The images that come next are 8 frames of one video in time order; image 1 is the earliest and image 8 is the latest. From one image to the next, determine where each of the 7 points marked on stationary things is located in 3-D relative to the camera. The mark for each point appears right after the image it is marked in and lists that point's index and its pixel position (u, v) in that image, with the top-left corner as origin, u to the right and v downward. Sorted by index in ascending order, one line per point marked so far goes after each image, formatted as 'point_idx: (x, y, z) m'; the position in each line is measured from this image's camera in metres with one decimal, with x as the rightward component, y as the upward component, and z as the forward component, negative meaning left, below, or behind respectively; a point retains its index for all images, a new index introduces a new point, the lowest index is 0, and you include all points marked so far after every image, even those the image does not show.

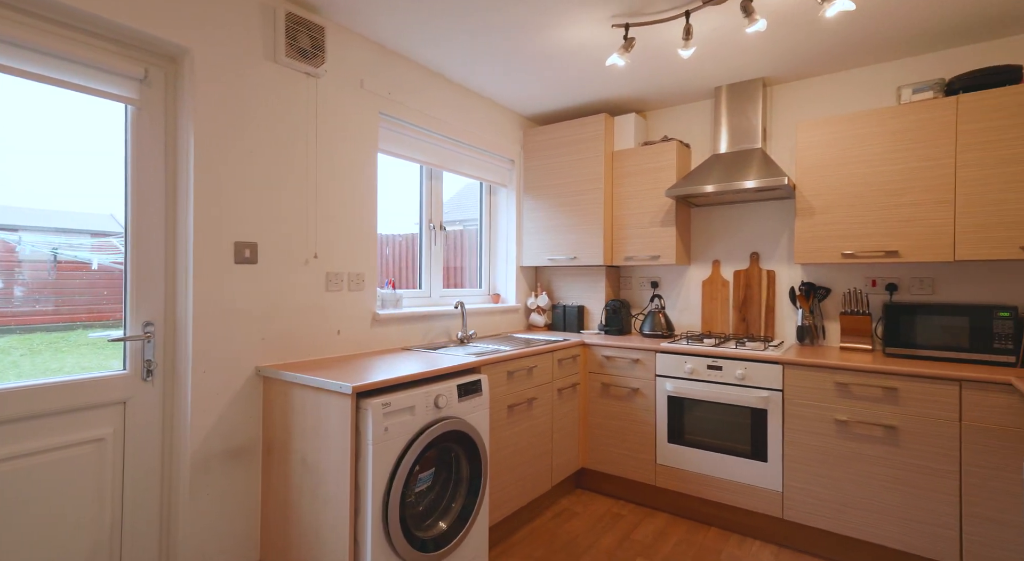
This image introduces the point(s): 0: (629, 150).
0: (+0.7, +0.8, +3.2) m
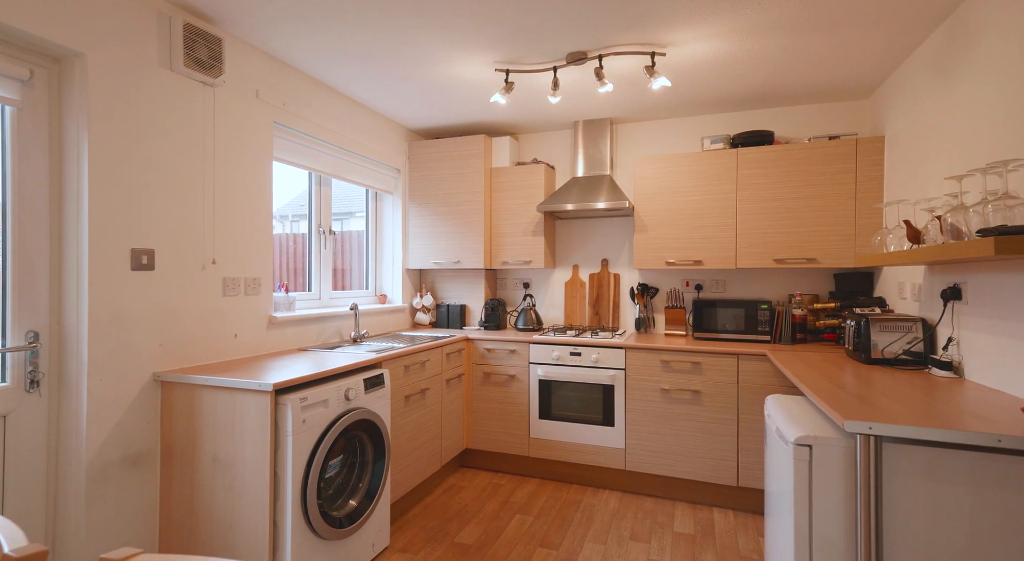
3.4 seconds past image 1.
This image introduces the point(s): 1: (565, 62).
0: (-0.1, +0.8, +3.7) m
1: (+0.3, +1.1, +2.6) m
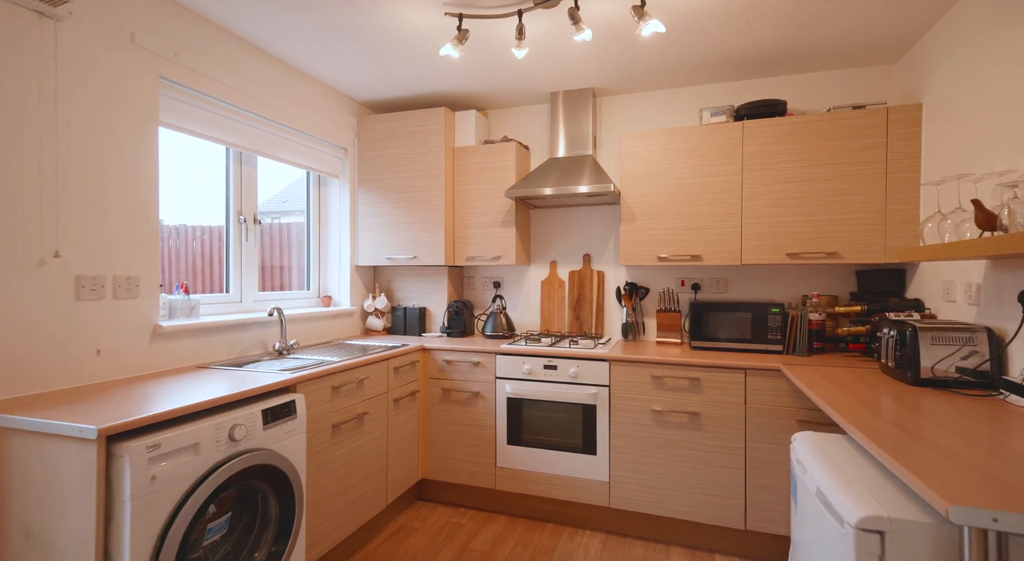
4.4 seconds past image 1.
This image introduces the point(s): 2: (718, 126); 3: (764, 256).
0: (-0.3, +0.8, +3.1) m
1: (+0.1, +1.1, +2.1) m
2: (+1.1, +0.8, +2.6) m
3: (+1.3, +0.1, +2.5) m
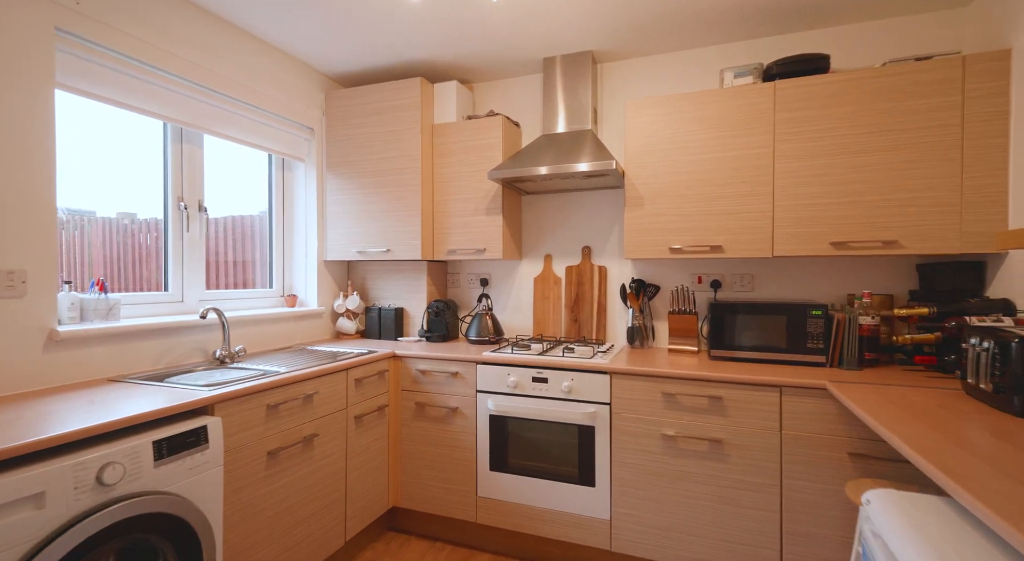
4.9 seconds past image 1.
0: (-0.3, +0.8, +2.7) m
1: (0.0, +1.1, +1.6) m
2: (+1.0, +0.8, +2.2) m
3: (+1.2, +0.1, +2.1) m
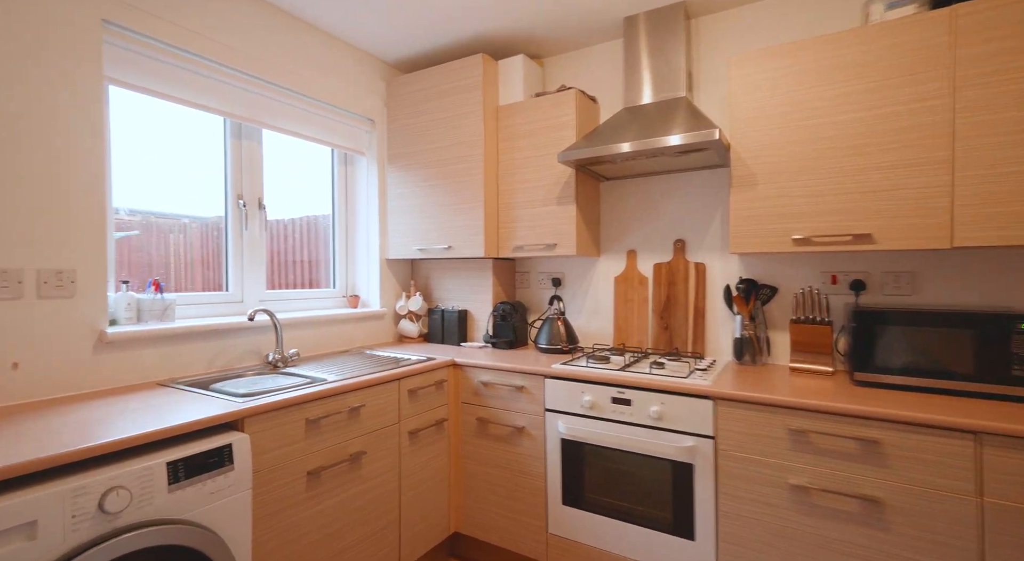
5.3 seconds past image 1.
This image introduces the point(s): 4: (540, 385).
0: (0.0, +0.8, +2.4) m
1: (+0.2, +1.1, +1.3) m
2: (+1.2, +0.8, +1.6) m
3: (+1.4, +0.1, +1.5) m
4: (+0.1, -0.4, +2.0) m
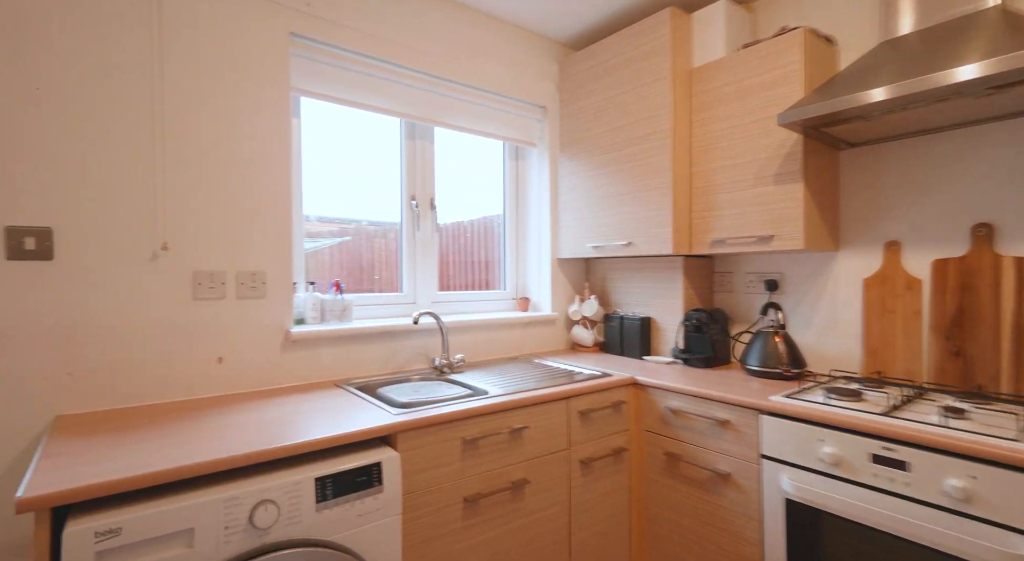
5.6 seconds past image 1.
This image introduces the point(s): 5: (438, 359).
0: (+0.8, +0.8, +1.9) m
1: (+0.5, +1.1, +0.8) m
2: (+1.6, +0.8, +0.8) m
3: (+1.8, +0.1, +0.6) m
4: (+0.7, -0.4, +1.5) m
5: (-0.3, -0.3, +1.9) m
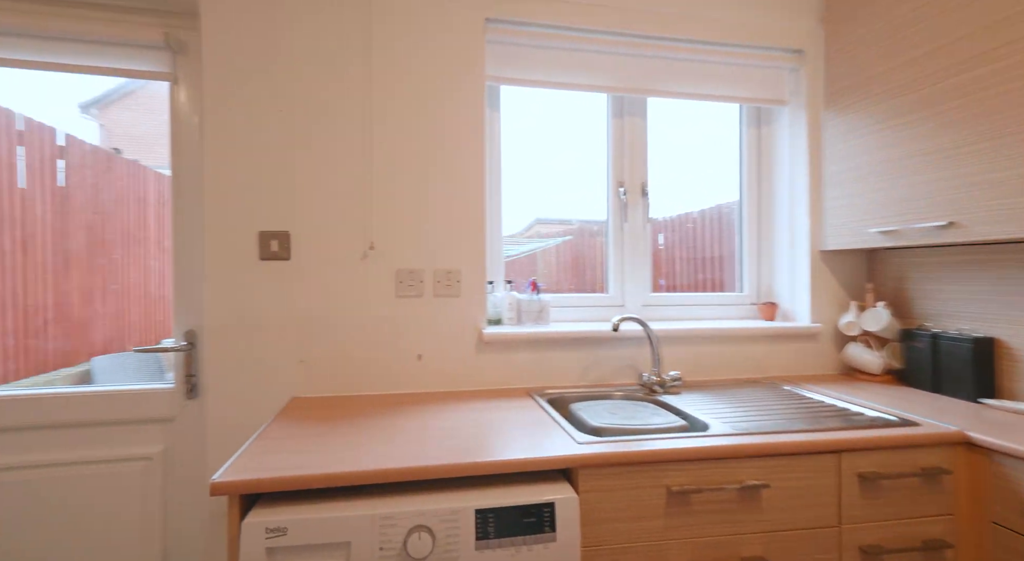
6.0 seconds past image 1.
0: (+1.4, +0.8, +1.1) m
1: (+0.6, +1.2, +0.3) m
2: (+1.6, +0.8, -0.3) m
3: (+1.7, +0.2, -0.5) m
4: (+1.1, -0.4, +0.7) m
5: (+0.4, -0.3, +1.6) m
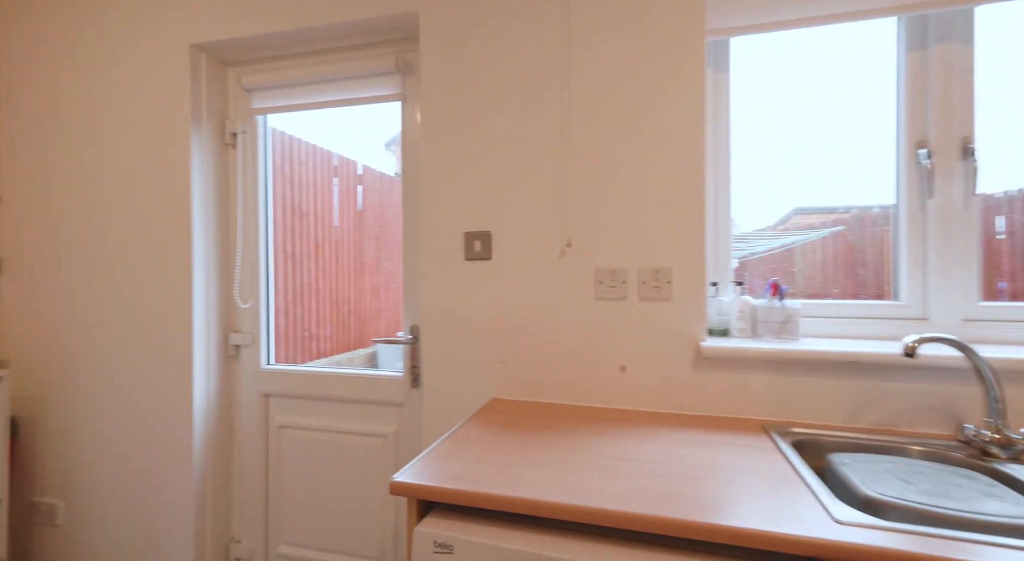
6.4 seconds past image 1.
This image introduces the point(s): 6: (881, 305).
0: (+1.5, +0.8, +0.1) m
1: (+0.5, +1.2, -0.2) m
2: (+1.0, +0.8, -1.2) m
3: (+0.9, +0.2, -1.4) m
4: (+1.1, -0.4, 0.0) m
5: (+0.9, -0.3, +1.0) m
6: (+1.0, -0.1, +1.3) m
